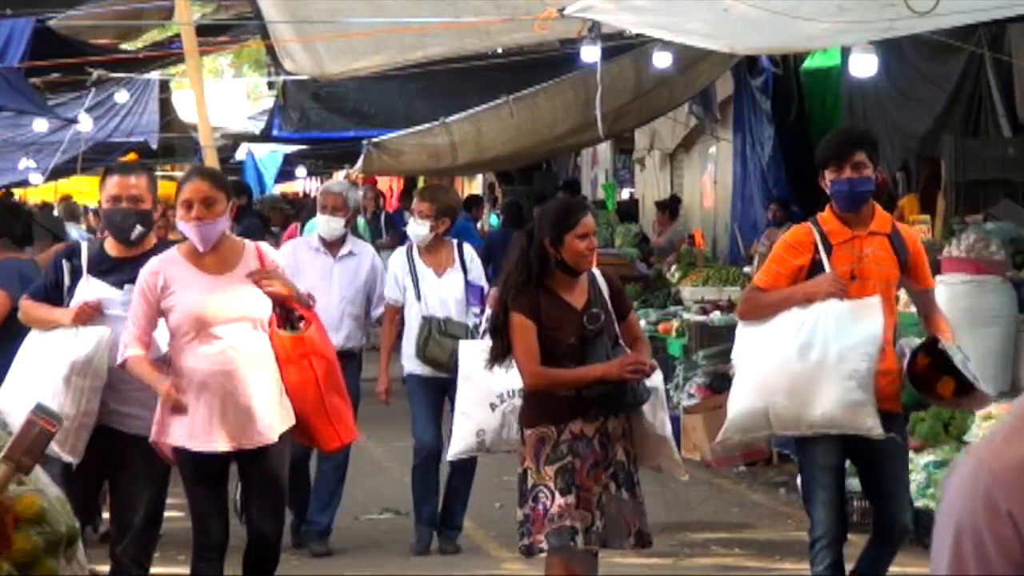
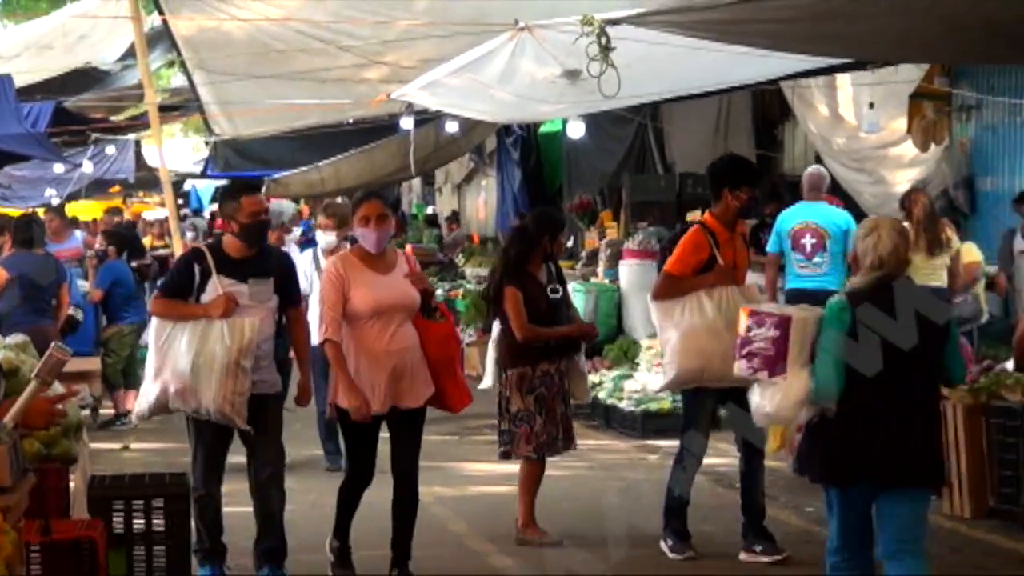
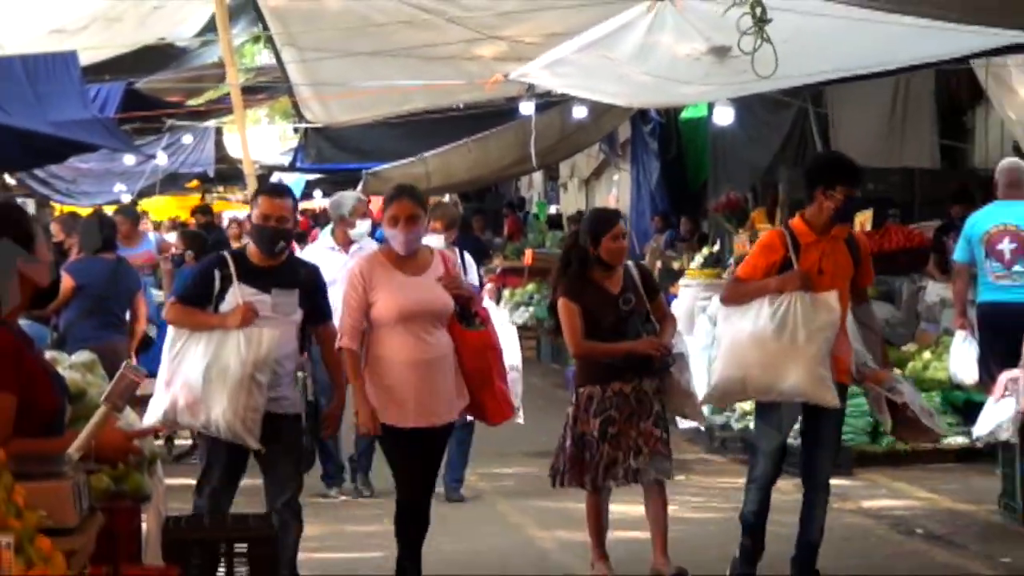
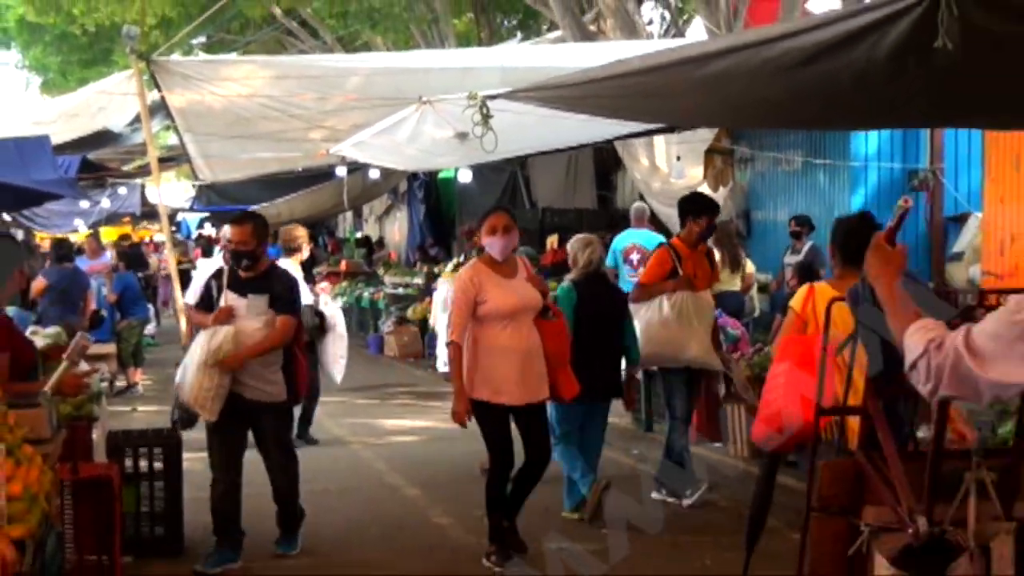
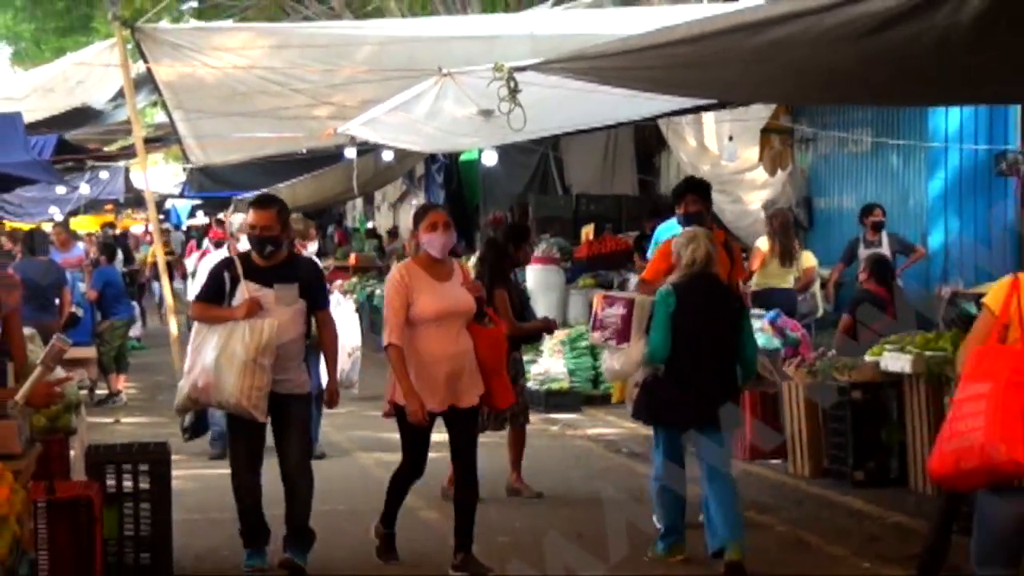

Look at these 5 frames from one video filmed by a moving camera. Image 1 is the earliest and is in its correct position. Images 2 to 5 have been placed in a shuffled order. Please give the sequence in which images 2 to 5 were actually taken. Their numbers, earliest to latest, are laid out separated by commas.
3, 2, 5, 4
